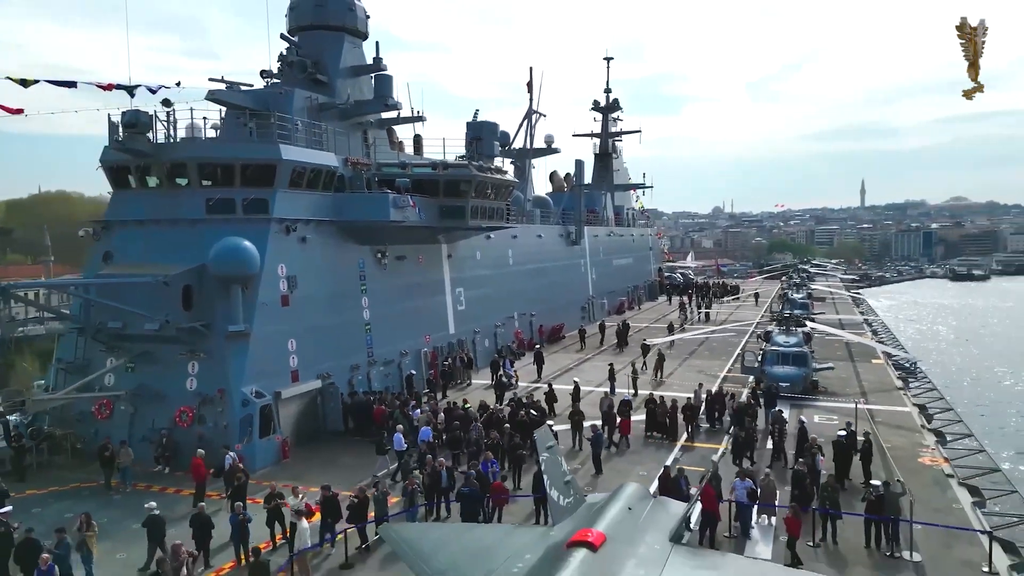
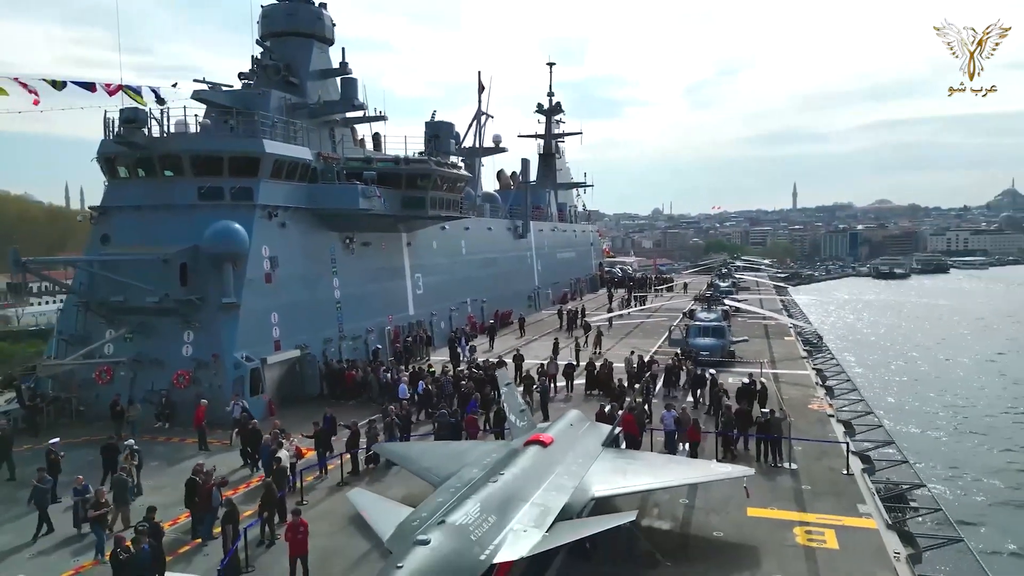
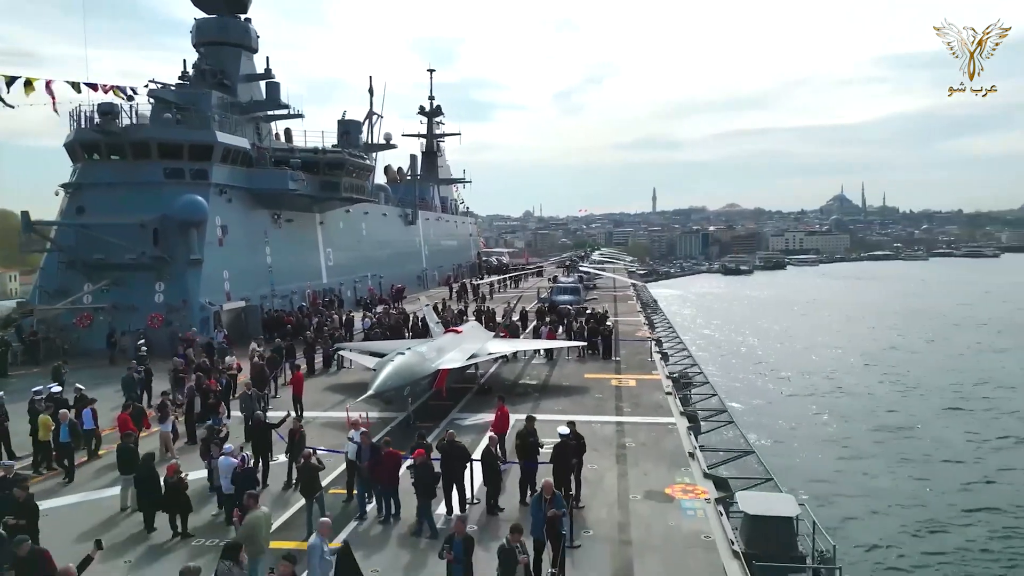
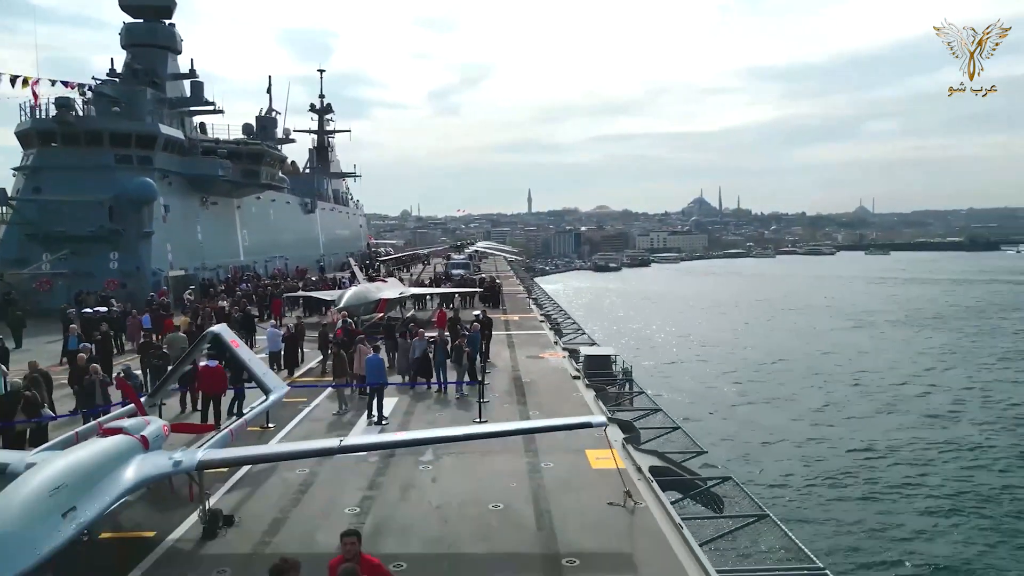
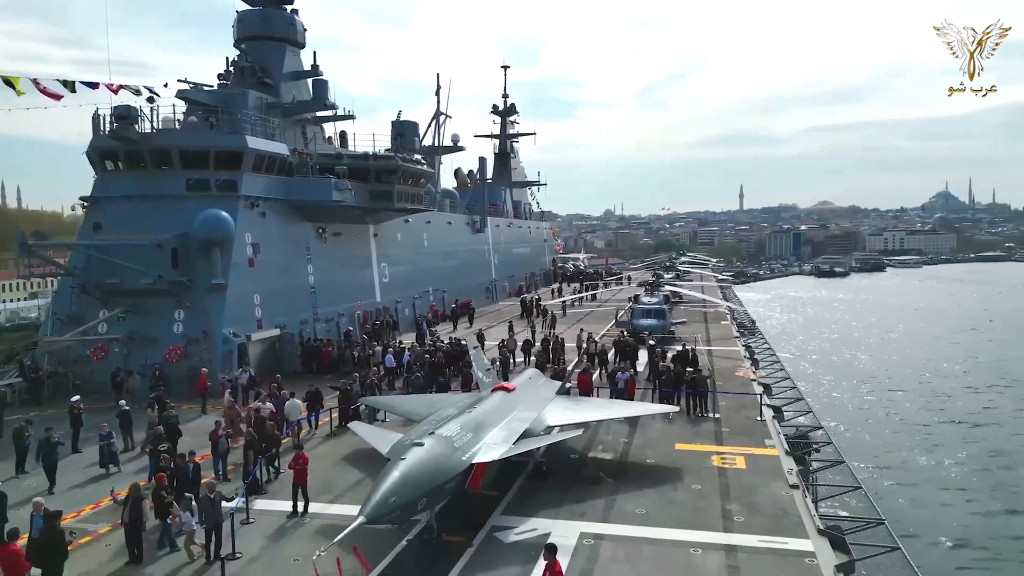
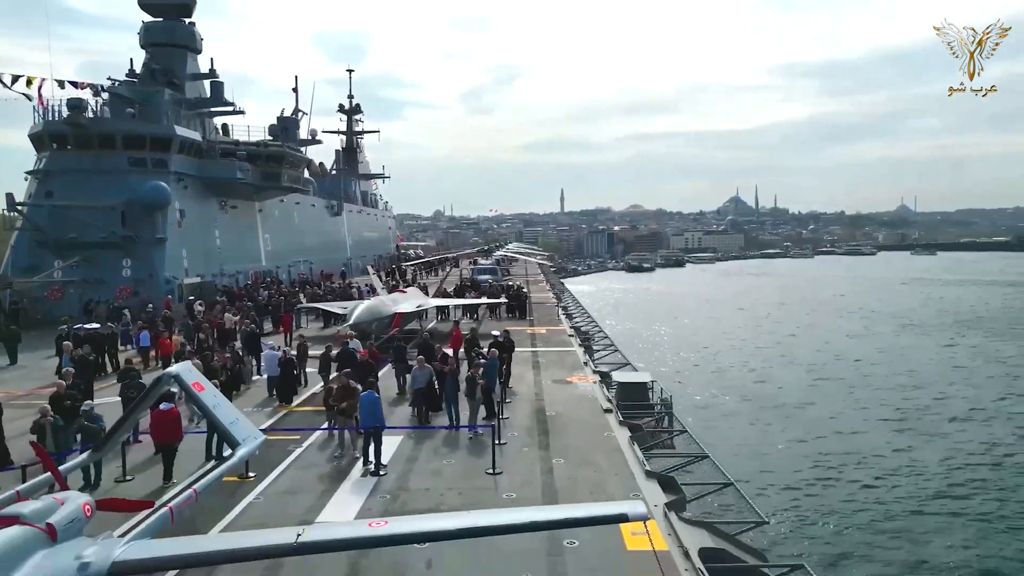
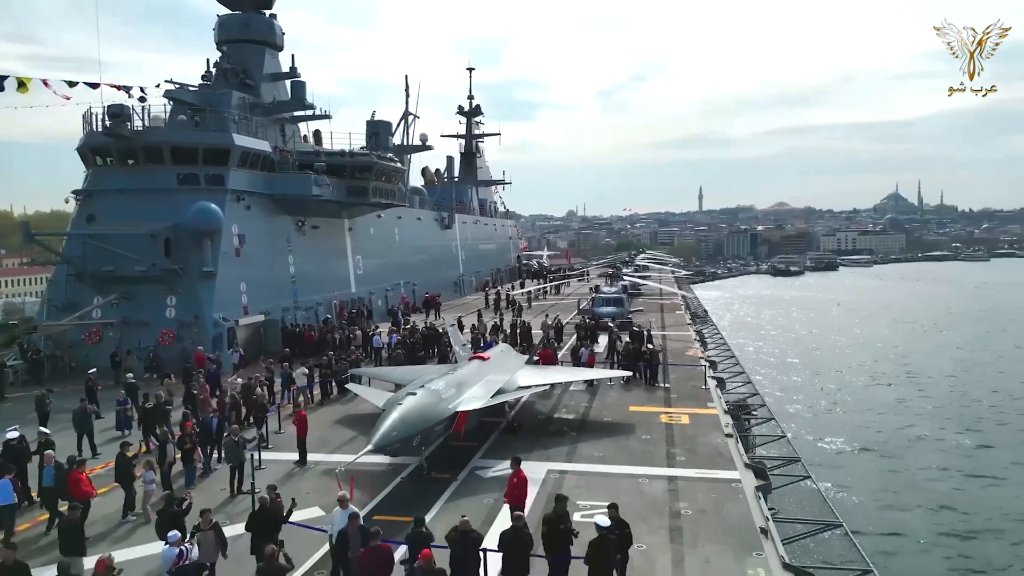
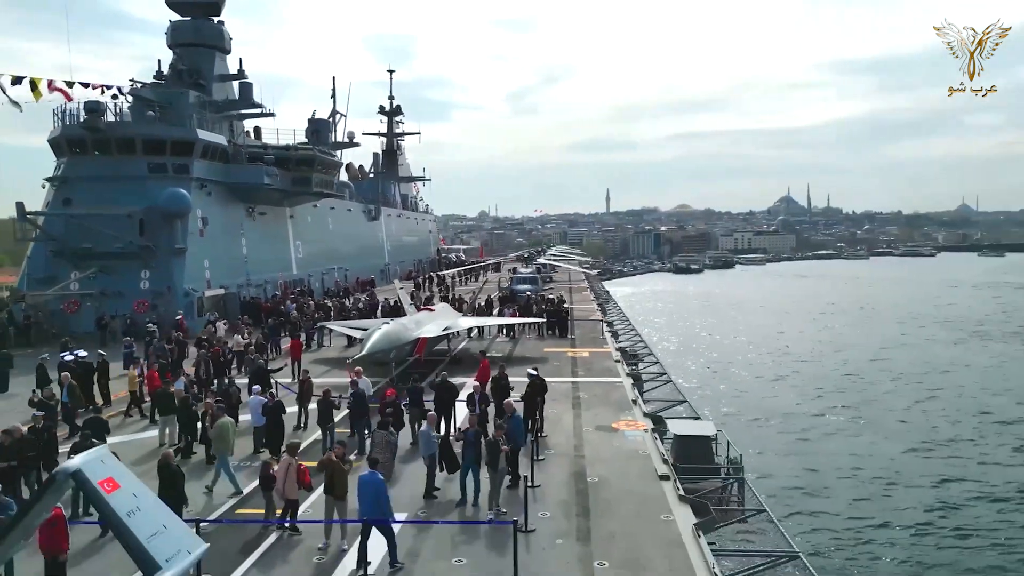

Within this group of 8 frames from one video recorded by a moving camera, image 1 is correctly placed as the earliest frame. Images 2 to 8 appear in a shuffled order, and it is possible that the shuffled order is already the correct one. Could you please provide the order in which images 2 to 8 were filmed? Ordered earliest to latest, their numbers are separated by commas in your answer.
2, 5, 7, 3, 8, 6, 4
